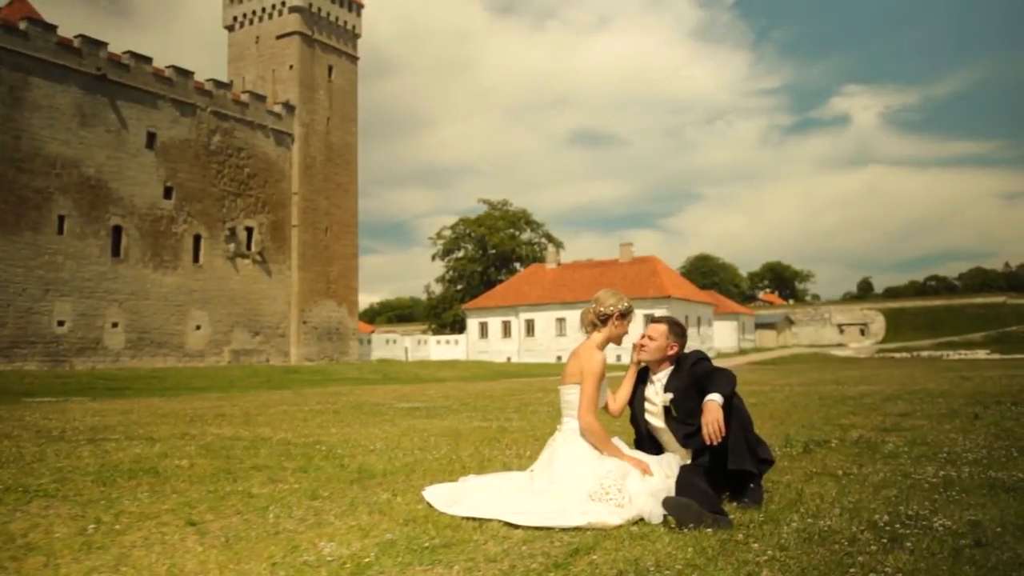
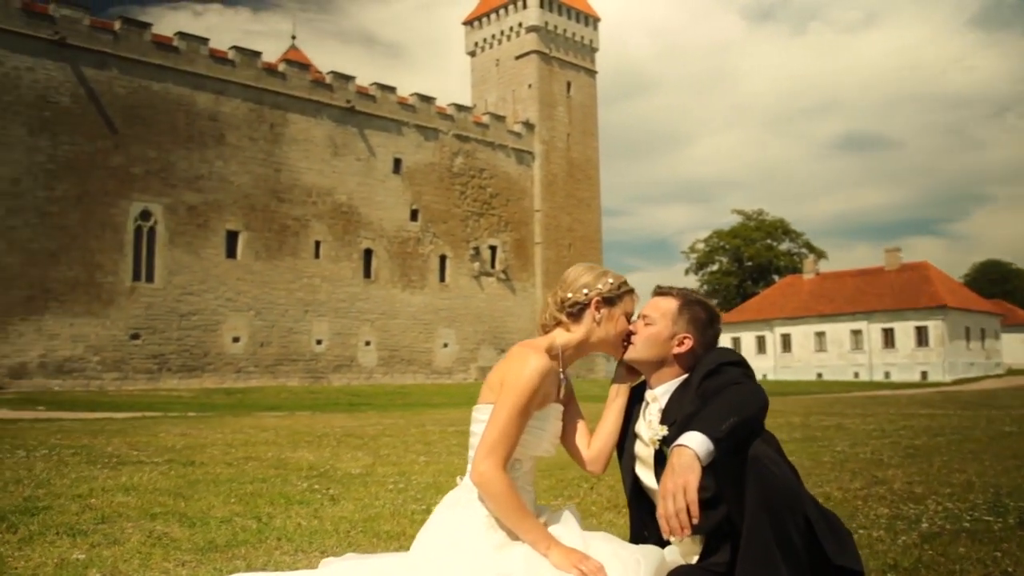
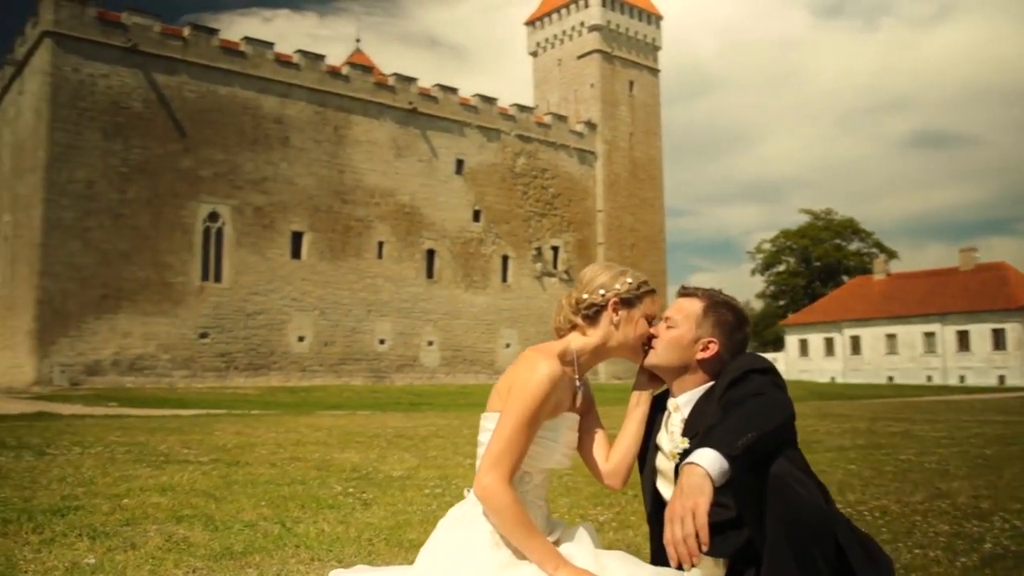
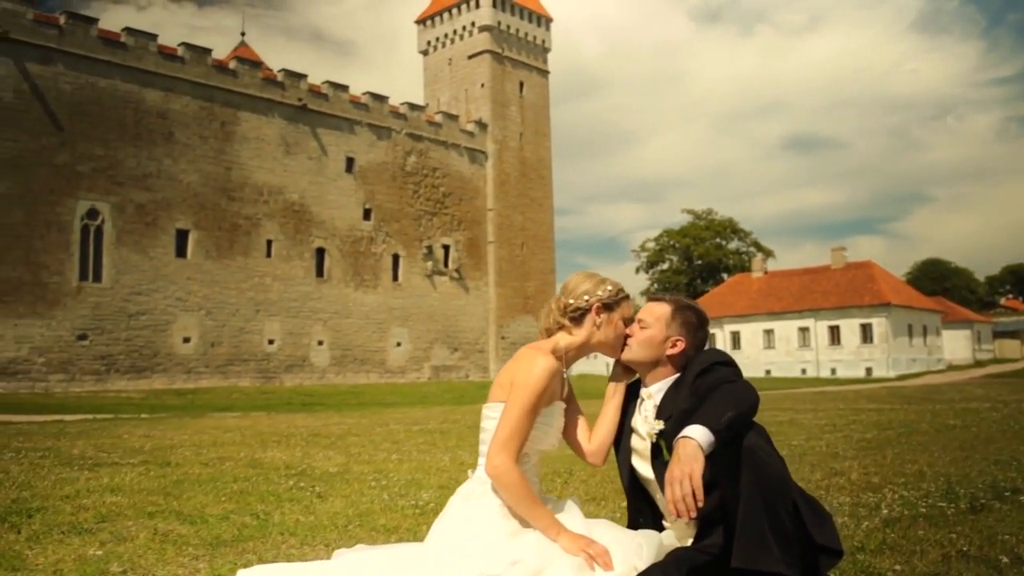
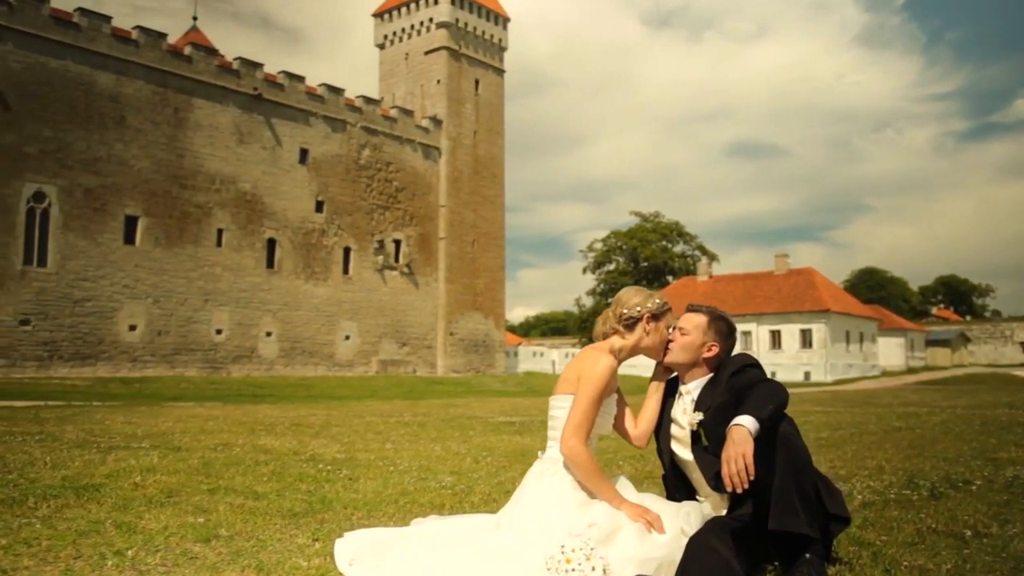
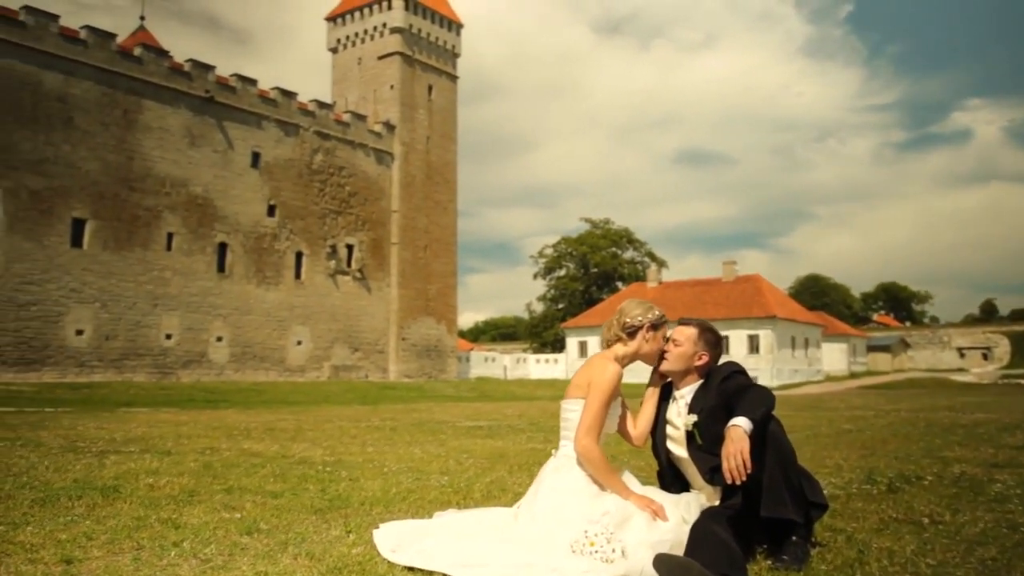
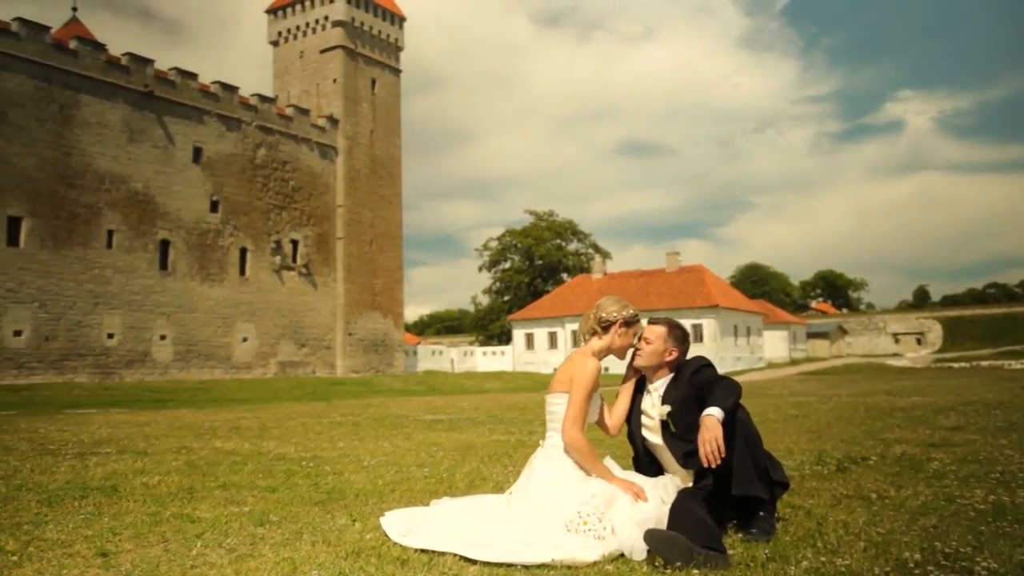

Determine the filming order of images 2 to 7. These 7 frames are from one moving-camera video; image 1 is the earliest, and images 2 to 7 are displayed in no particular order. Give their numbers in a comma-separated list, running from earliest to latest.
7, 6, 5, 4, 2, 3
